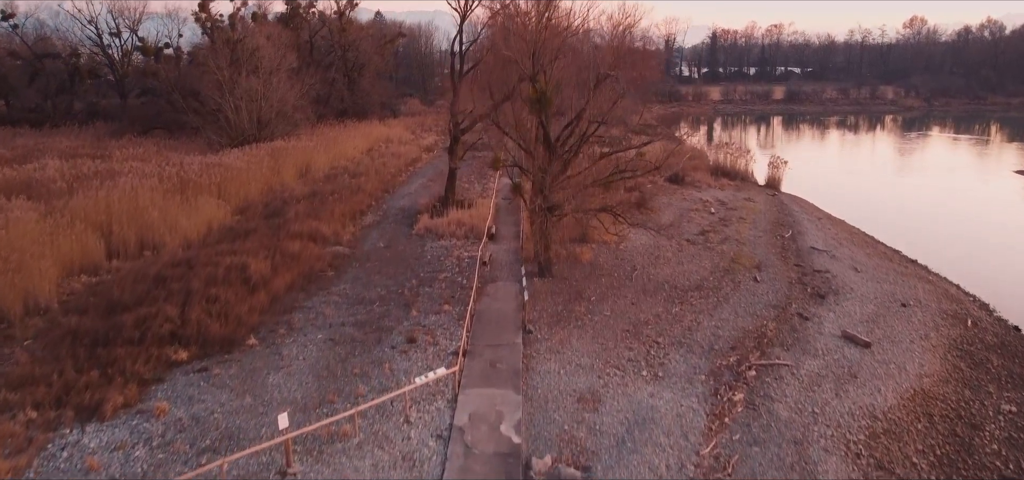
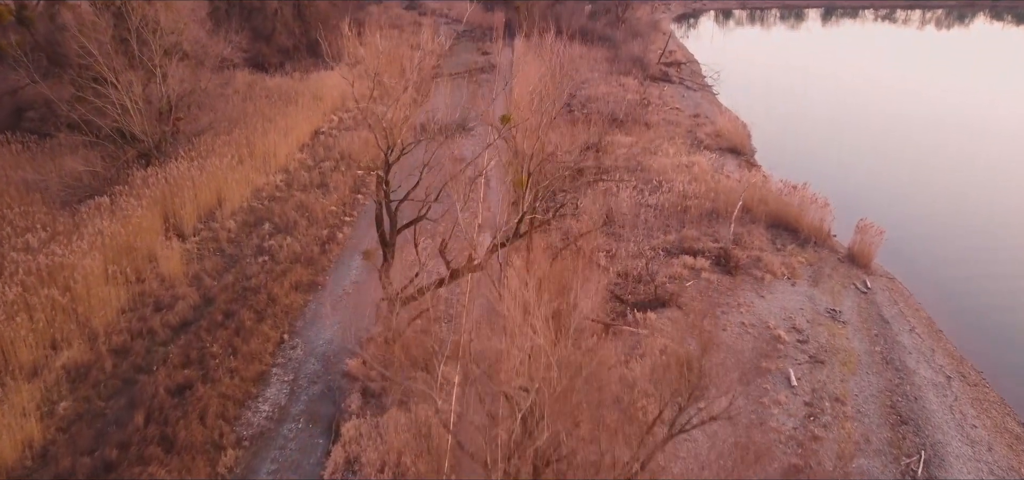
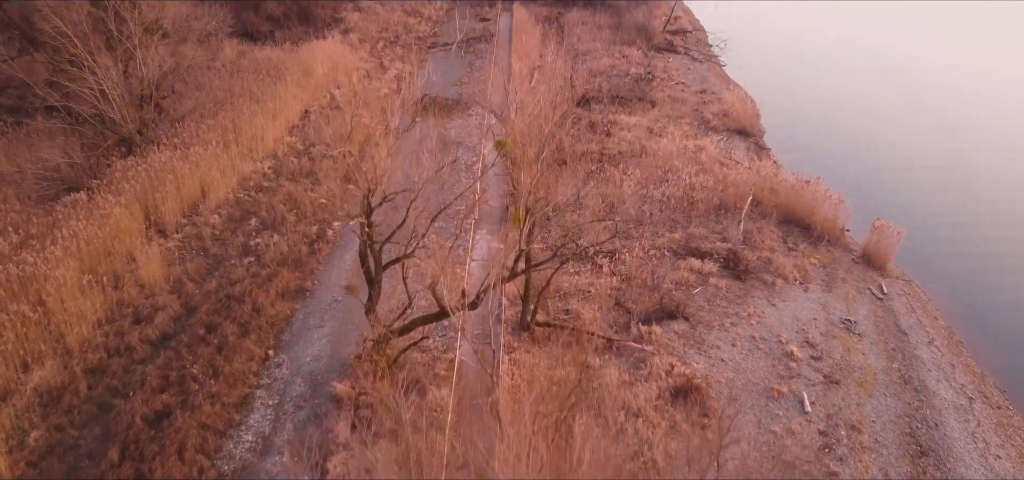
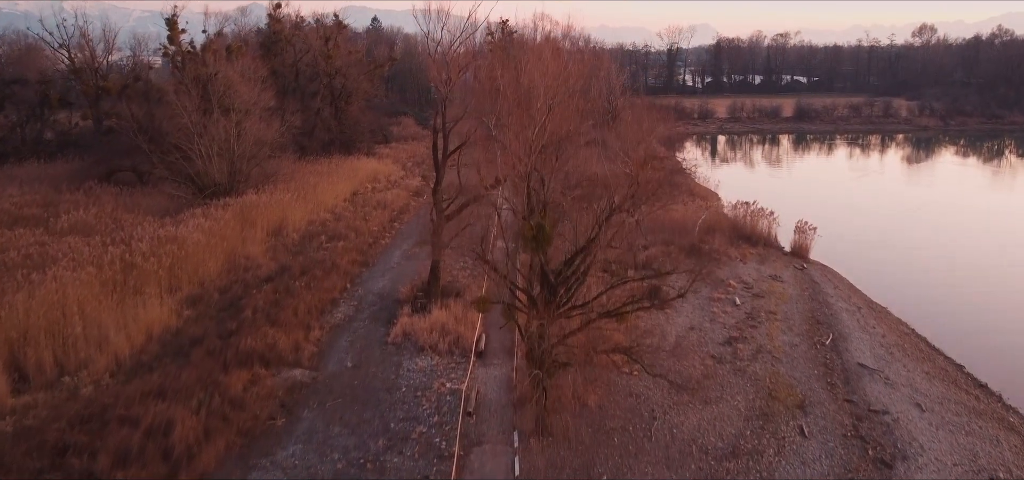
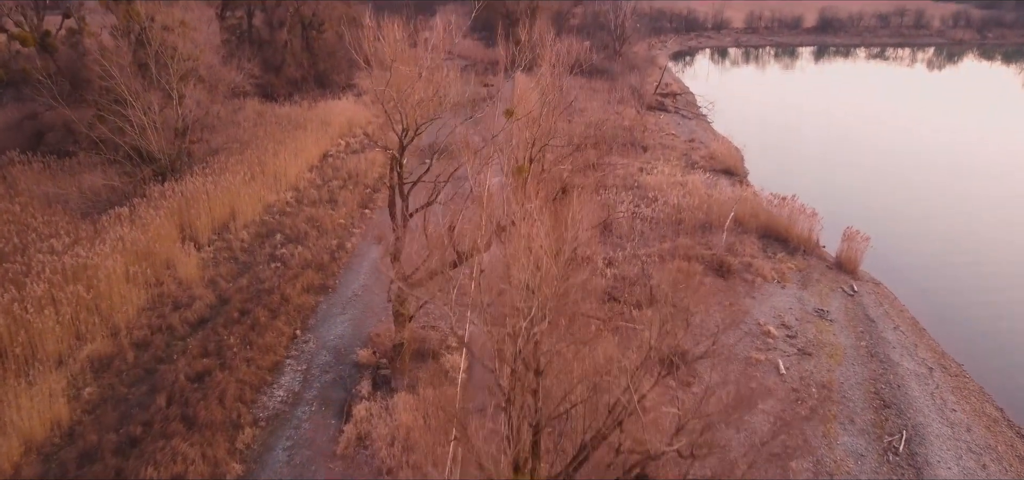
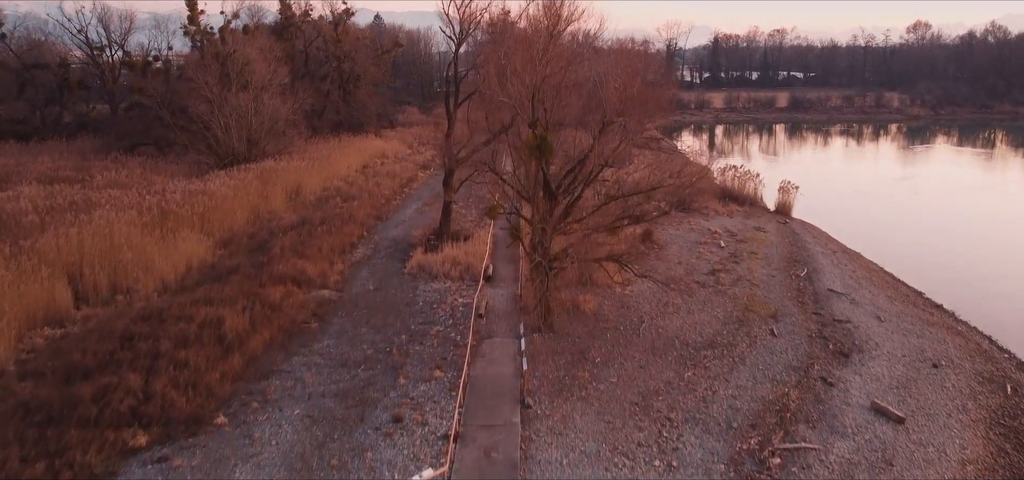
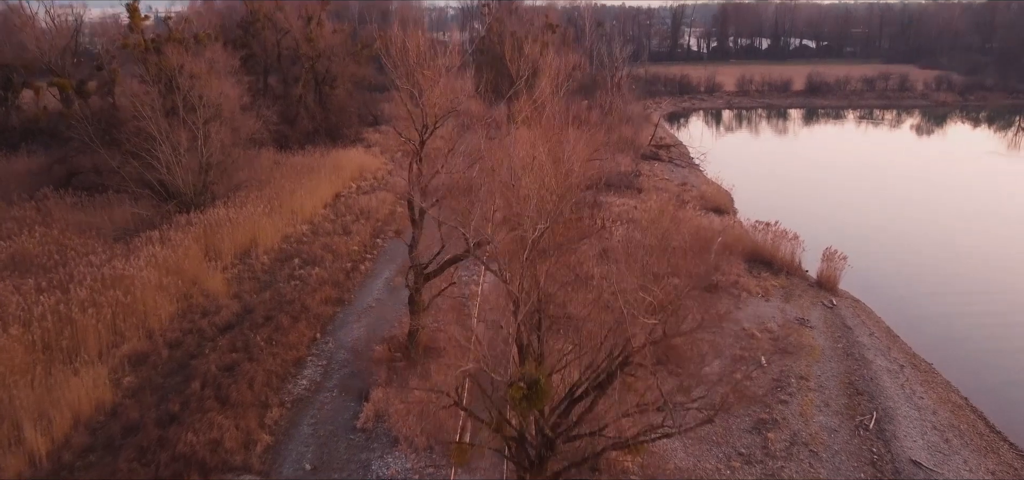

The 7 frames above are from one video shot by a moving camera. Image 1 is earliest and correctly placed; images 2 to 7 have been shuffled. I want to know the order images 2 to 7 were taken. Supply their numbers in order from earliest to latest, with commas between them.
6, 4, 7, 5, 2, 3
